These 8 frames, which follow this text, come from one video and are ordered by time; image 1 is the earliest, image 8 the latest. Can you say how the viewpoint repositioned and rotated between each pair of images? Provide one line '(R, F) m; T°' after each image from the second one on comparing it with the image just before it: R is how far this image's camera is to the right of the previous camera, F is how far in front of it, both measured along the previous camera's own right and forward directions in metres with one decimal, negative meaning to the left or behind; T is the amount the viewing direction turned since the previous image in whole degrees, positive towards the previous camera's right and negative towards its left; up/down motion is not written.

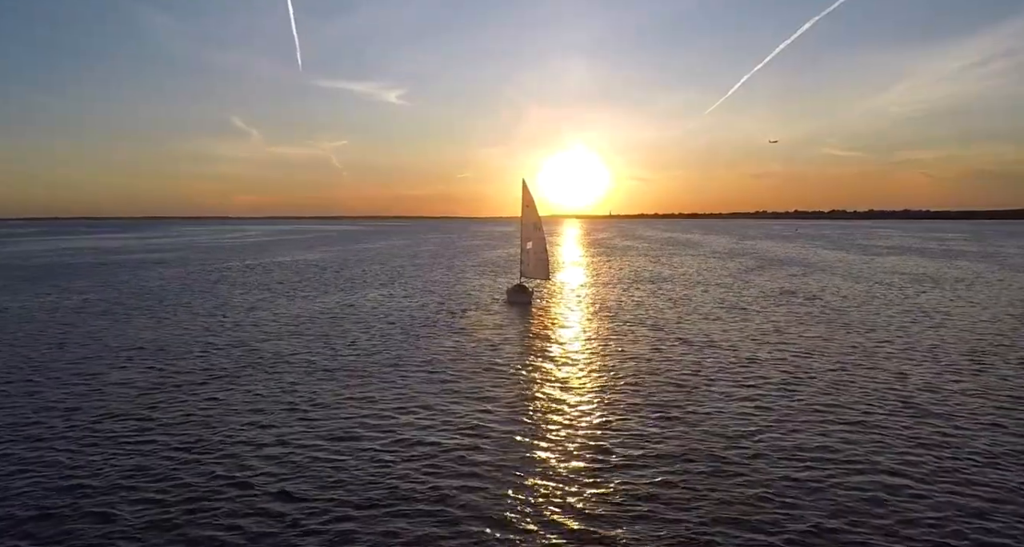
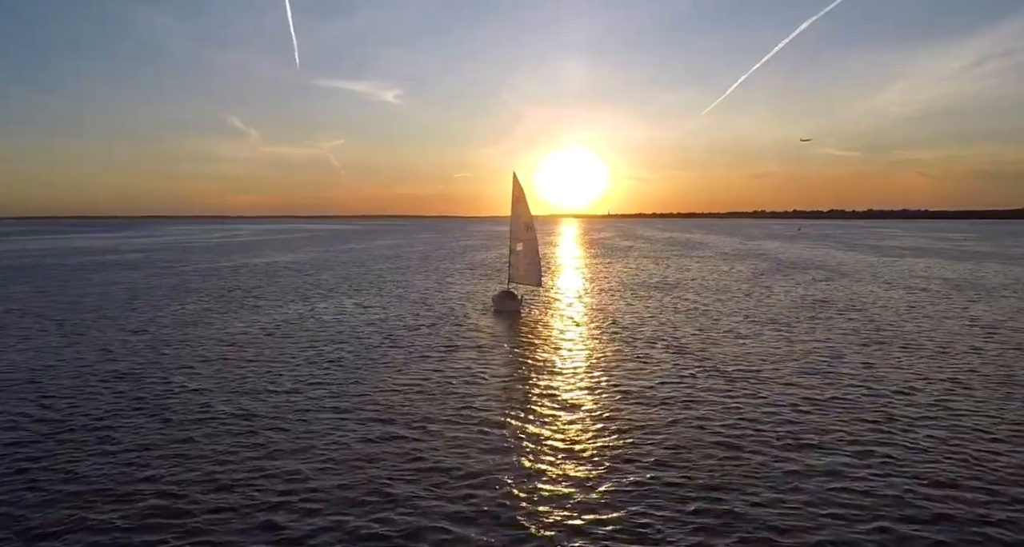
(+0.9, +6.3) m; 0°
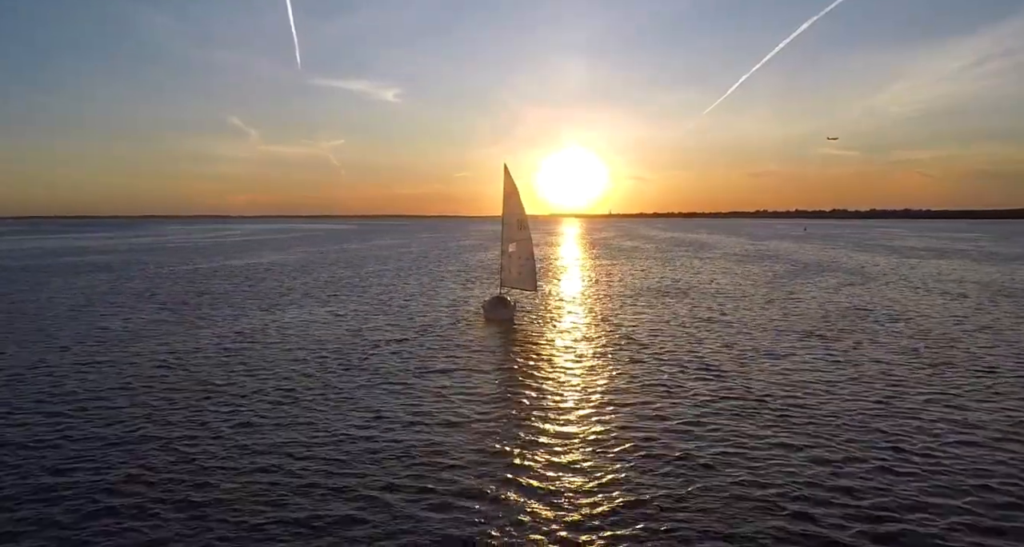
(+0.5, +4.9) m; 0°
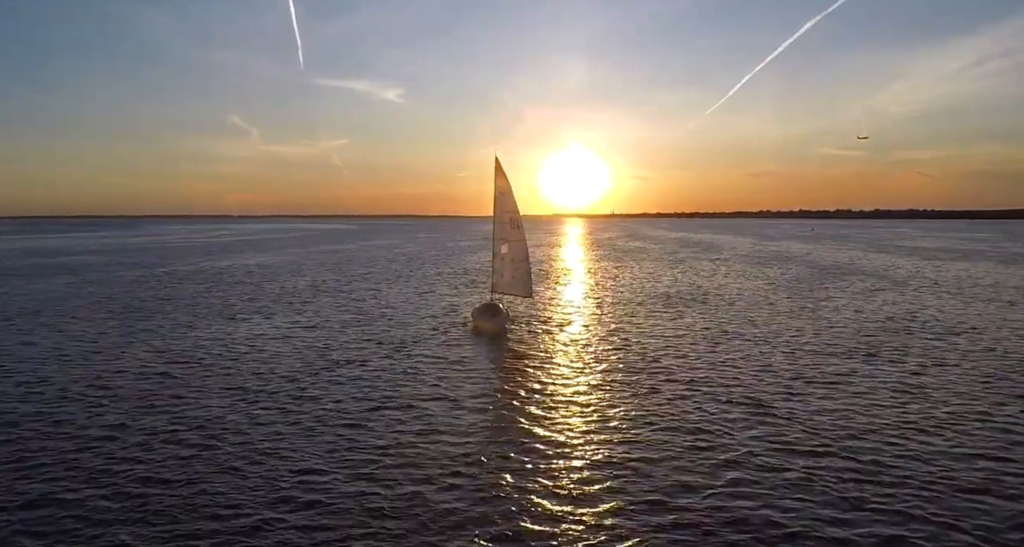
(+0.4, +4.7) m; 0°
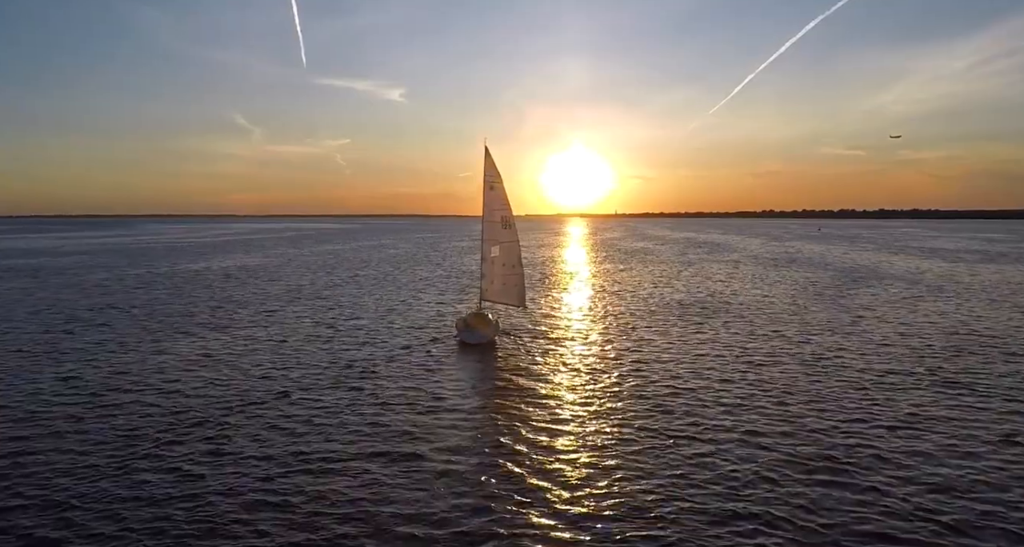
(+0.5, +4.7) m; 0°
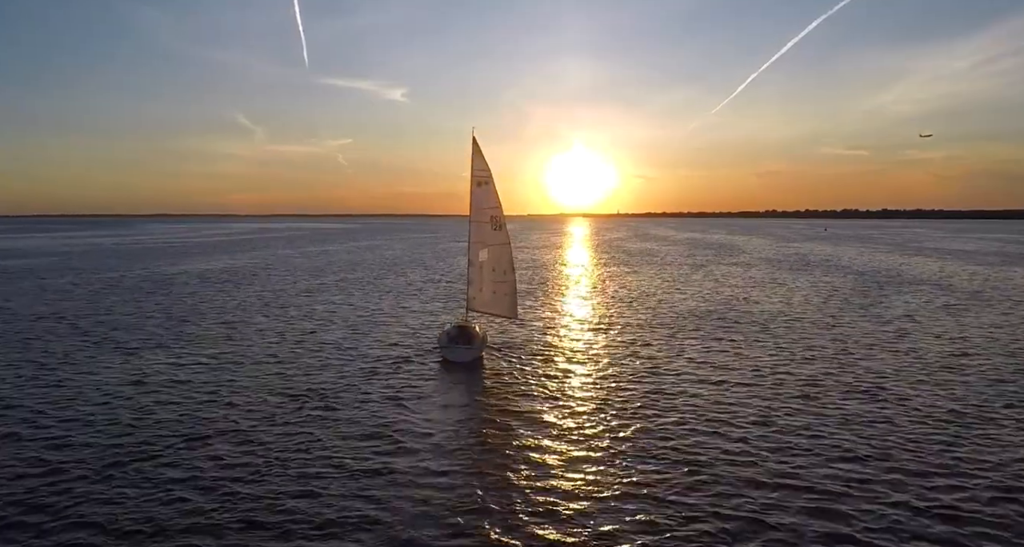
(+0.4, +4.0) m; 0°
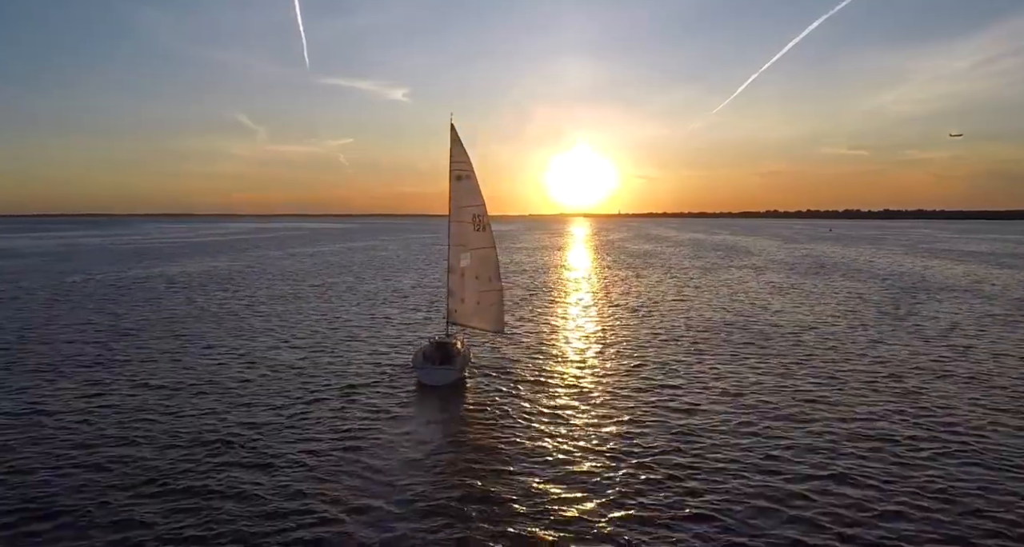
(+0.5, +4.0) m; 0°
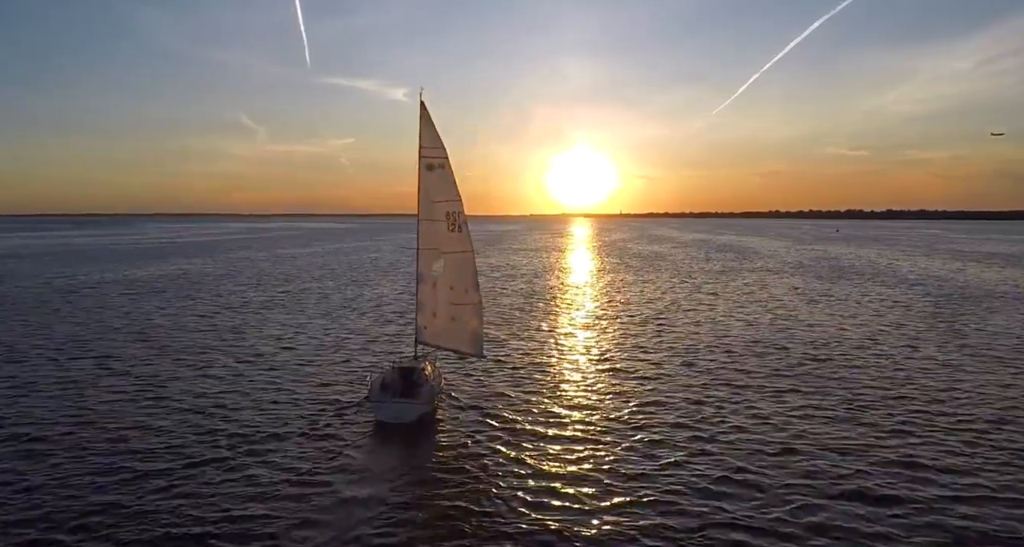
(+0.4, +4.4) m; 0°
